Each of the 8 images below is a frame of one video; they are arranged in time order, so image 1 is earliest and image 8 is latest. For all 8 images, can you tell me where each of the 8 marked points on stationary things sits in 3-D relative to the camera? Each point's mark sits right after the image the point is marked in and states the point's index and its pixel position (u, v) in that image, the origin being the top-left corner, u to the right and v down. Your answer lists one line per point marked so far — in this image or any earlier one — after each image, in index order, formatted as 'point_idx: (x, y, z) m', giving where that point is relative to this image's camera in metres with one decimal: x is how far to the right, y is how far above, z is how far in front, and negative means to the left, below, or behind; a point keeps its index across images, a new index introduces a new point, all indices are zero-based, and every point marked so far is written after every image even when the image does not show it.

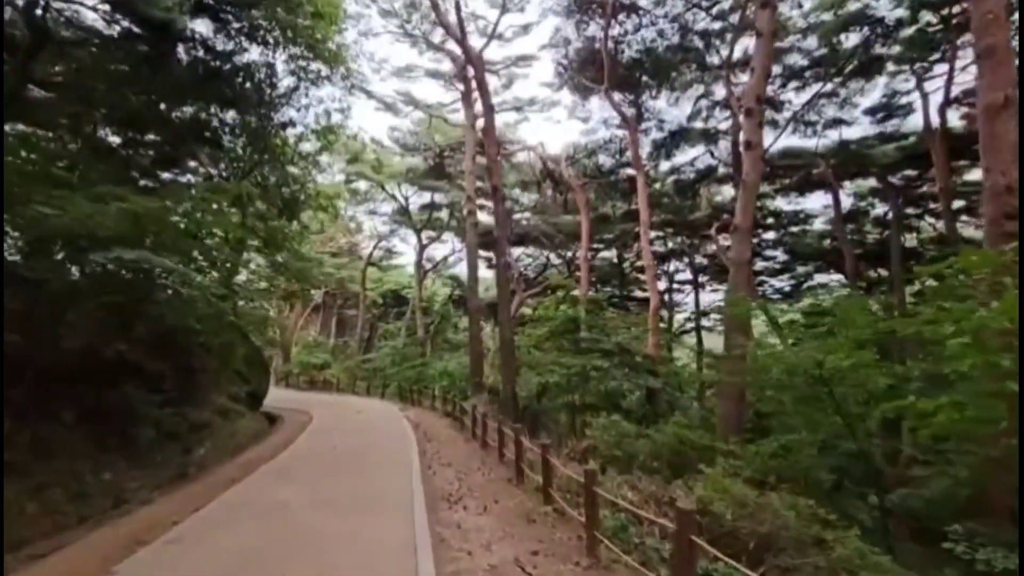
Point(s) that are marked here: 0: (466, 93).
0: (-1.8, +7.6, +19.4) m
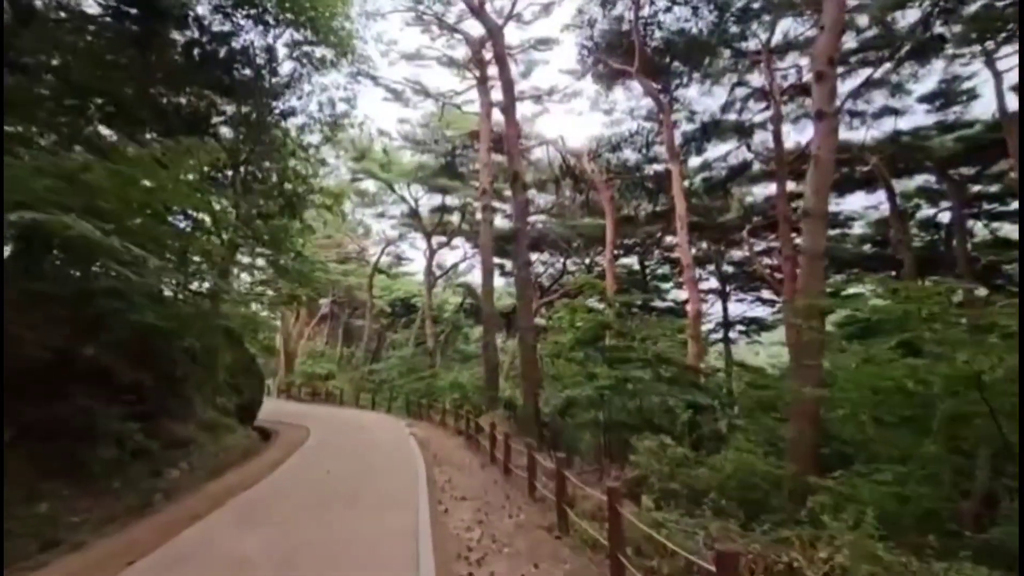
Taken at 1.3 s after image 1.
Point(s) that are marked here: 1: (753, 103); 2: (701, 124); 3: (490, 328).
0: (-1.1, +7.5, +18.0) m
1: (+9.2, +7.1, +19.4) m
2: (+7.6, +6.6, +20.1) m
3: (-0.7, -1.4, +17.7) m
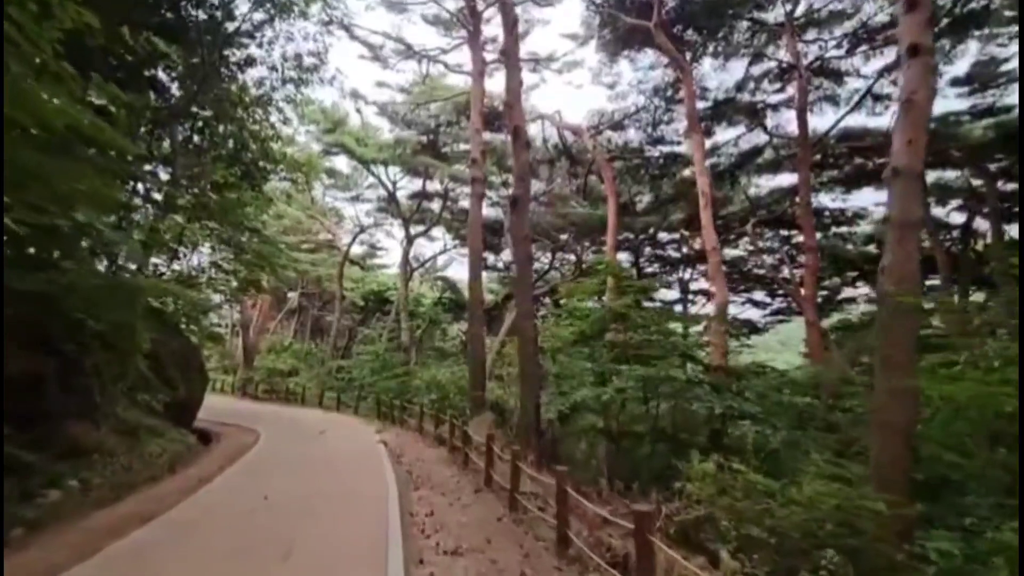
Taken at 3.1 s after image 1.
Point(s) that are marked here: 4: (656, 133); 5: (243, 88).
0: (-1.2, +7.9, +15.8) m
1: (+9.0, +7.2, +17.7) m
2: (+7.3, +6.8, +18.4) m
3: (-1.1, -1.0, +15.5) m
4: (+5.3, +5.7, +18.4) m
5: (-9.0, +6.7, +16.7) m
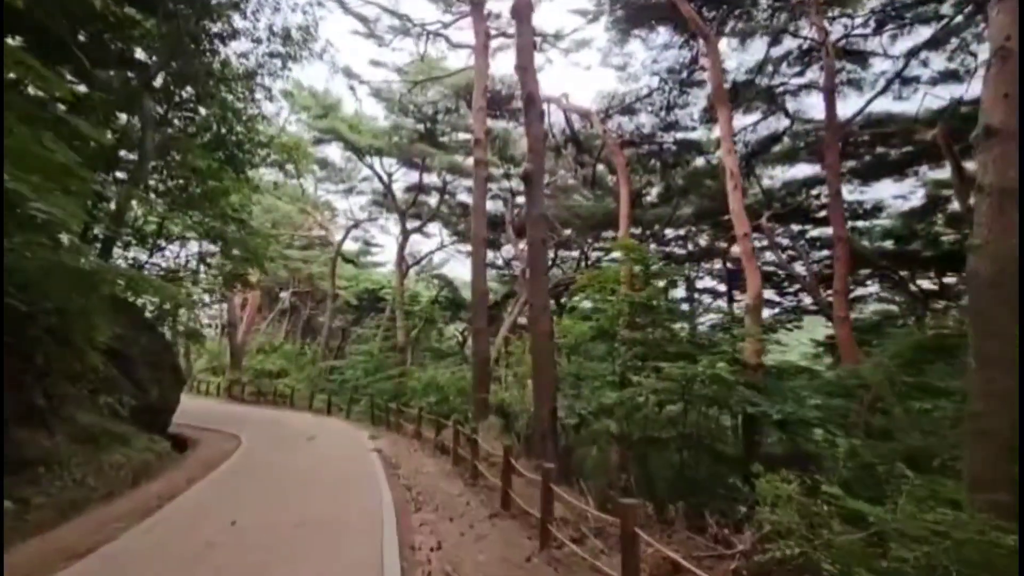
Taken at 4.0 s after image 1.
0: (-1.1, +8.1, +14.6) m
1: (+9.2, +7.4, +16.7) m
2: (+7.5, +7.0, +17.3) m
3: (-0.9, -0.8, +14.4) m
4: (+5.4, +5.8, +17.3) m
5: (-8.8, +6.9, +15.4) m
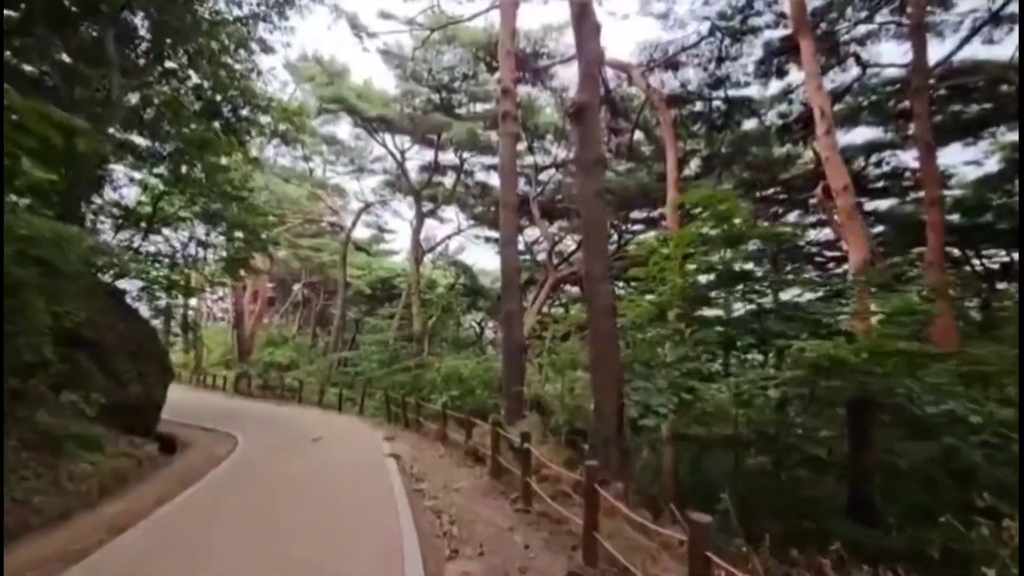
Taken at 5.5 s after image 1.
0: (-0.3, +8.6, +12.7) m
1: (+10.0, +8.1, +14.5) m
2: (+8.3, +7.7, +15.1) m
3: (-0.1, -0.2, +12.5) m
4: (+6.2, +6.5, +15.2) m
5: (-8.0, +7.4, +13.7) m
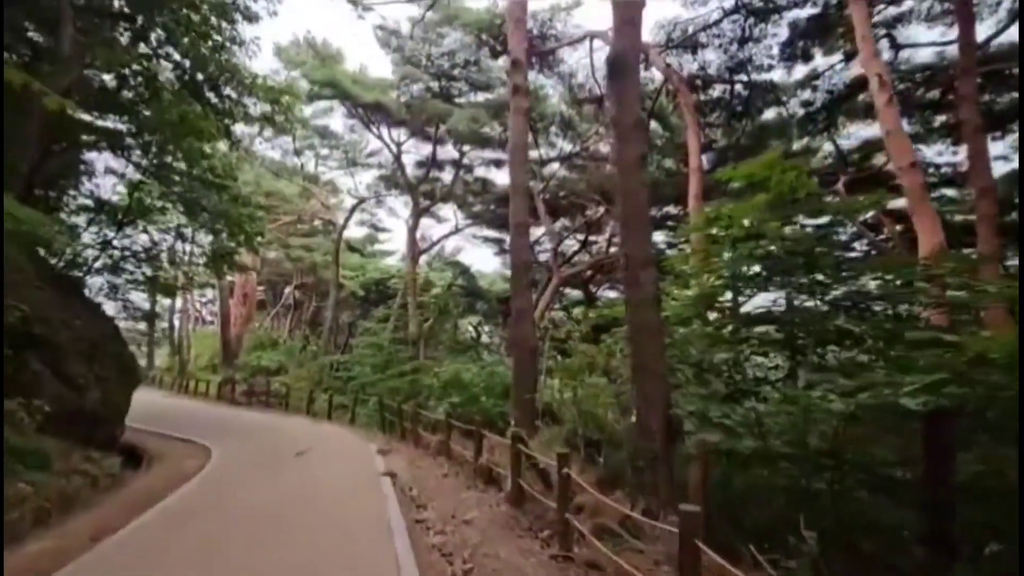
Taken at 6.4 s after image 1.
0: (-0.1, +8.7, +11.6) m
1: (+10.2, +8.1, +13.5) m
2: (+8.5, +7.7, +14.1) m
3: (+0.1, -0.1, +11.4) m
4: (+6.4, +6.5, +14.2) m
5: (-7.8, +7.5, +12.5) m
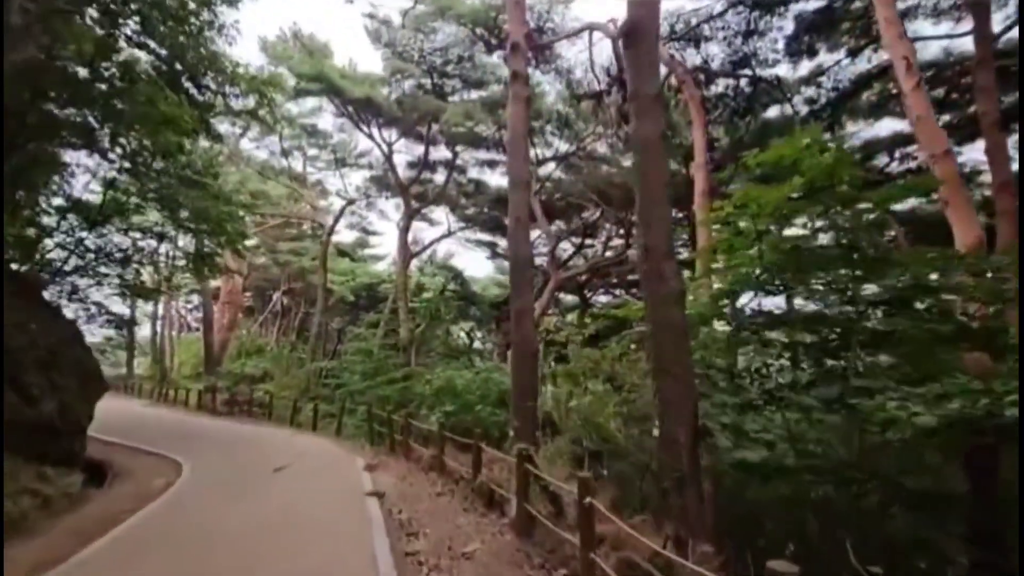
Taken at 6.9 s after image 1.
0: (-0.2, +8.7, +11.0) m
1: (+10.1, +8.1, +13.1) m
2: (+8.4, +7.7, +13.7) m
3: (0.0, -0.2, +10.7) m
4: (+6.3, +6.5, +13.7) m
5: (-7.9, +7.4, +11.8) m
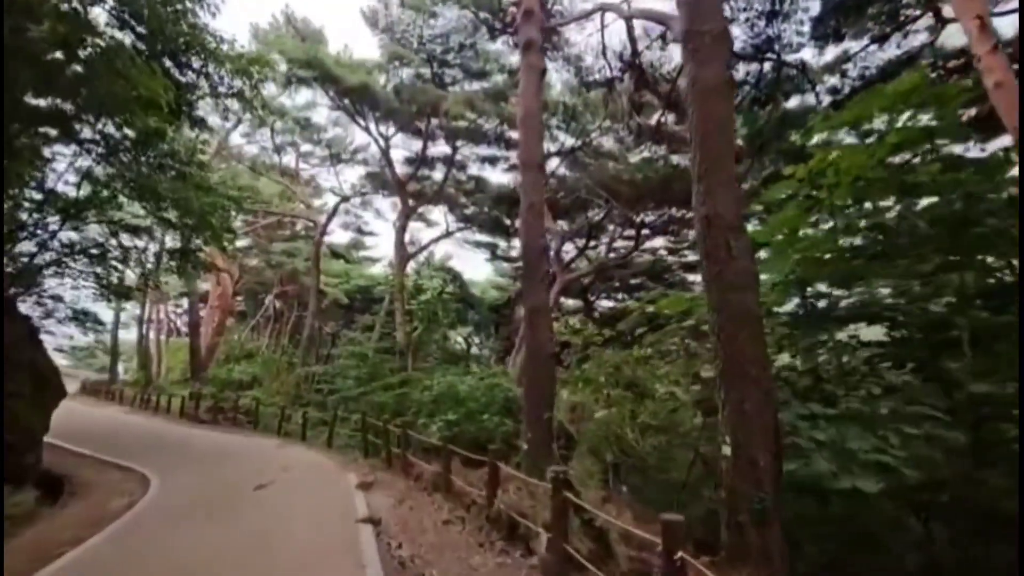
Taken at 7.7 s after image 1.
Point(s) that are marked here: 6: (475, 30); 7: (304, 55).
0: (+0.1, +8.8, +10.1) m
1: (+10.3, +8.1, +12.3) m
2: (+8.6, +7.7, +12.9) m
3: (+0.2, -0.1, +9.7) m
4: (+6.5, +6.5, +12.9) m
5: (-7.7, +7.5, +10.9) m
6: (-1.1, +8.2, +15.9) m
7: (-6.9, +7.6, +16.7) m
